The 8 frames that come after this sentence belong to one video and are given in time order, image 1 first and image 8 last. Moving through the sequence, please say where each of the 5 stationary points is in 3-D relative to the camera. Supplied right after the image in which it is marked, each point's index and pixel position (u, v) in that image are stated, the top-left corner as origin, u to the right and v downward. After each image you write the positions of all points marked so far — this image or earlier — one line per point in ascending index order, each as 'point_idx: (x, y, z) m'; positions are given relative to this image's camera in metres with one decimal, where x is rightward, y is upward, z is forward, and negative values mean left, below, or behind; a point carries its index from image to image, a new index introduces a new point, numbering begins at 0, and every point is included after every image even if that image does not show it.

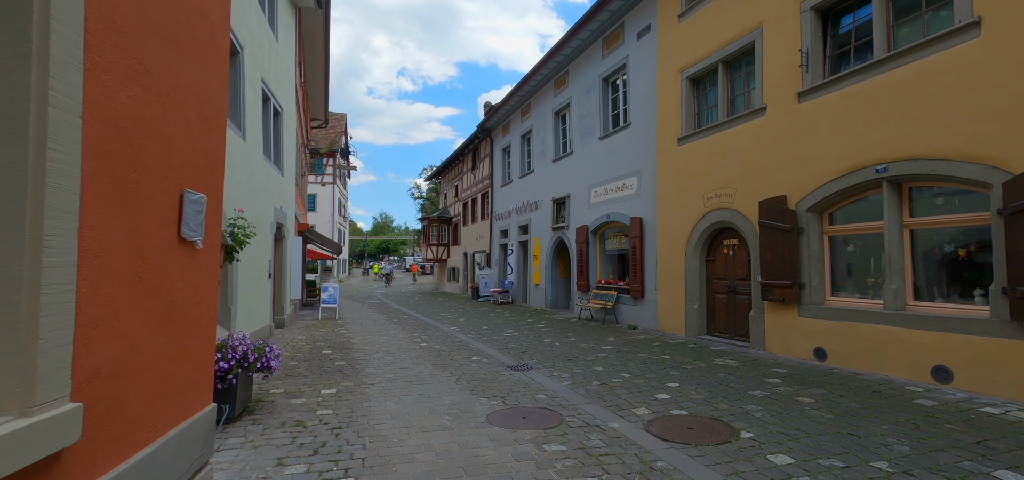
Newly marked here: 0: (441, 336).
0: (-1.6, -2.2, +10.7) m
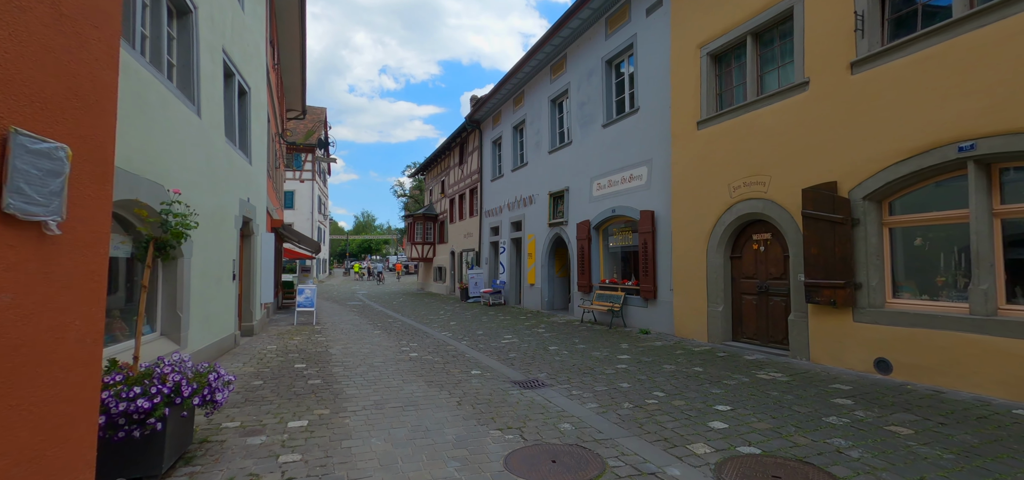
0: (-1.6, -2.1, +9.6) m
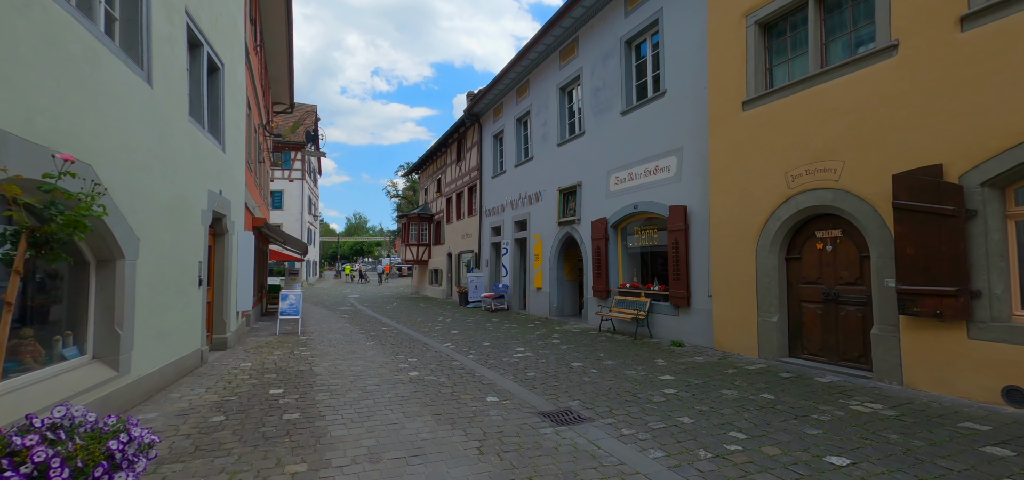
0: (-1.4, -2.1, +8.3) m
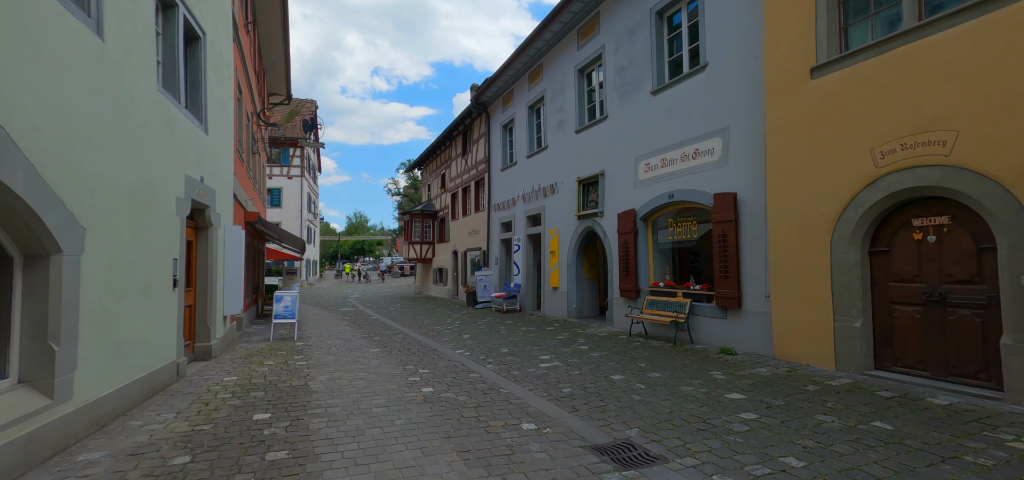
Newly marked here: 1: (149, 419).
0: (-1.0, -2.0, +7.3) m
1: (-3.5, -1.7, +4.6) m
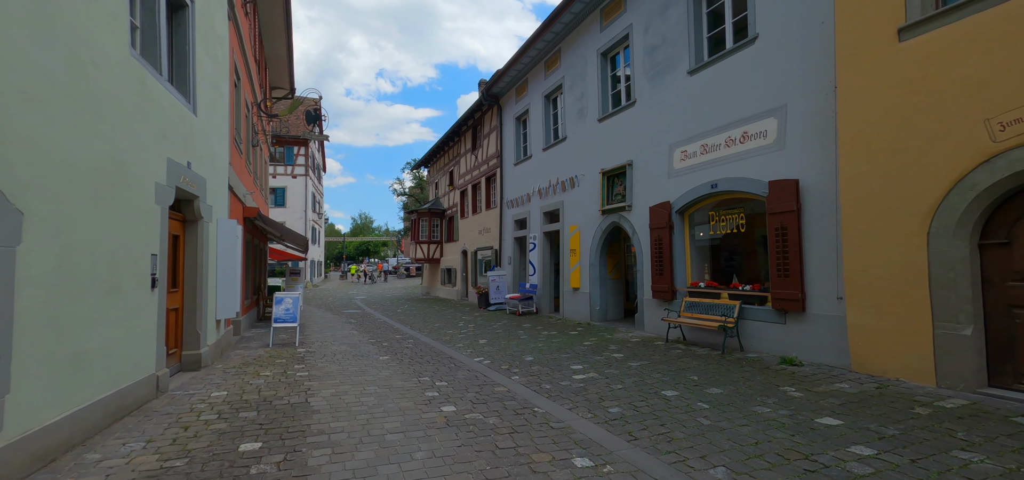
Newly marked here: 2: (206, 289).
0: (-0.6, -1.9, +6.4) m
1: (-3.2, -1.7, +3.7) m
2: (-4.6, -0.7, +7.2) m
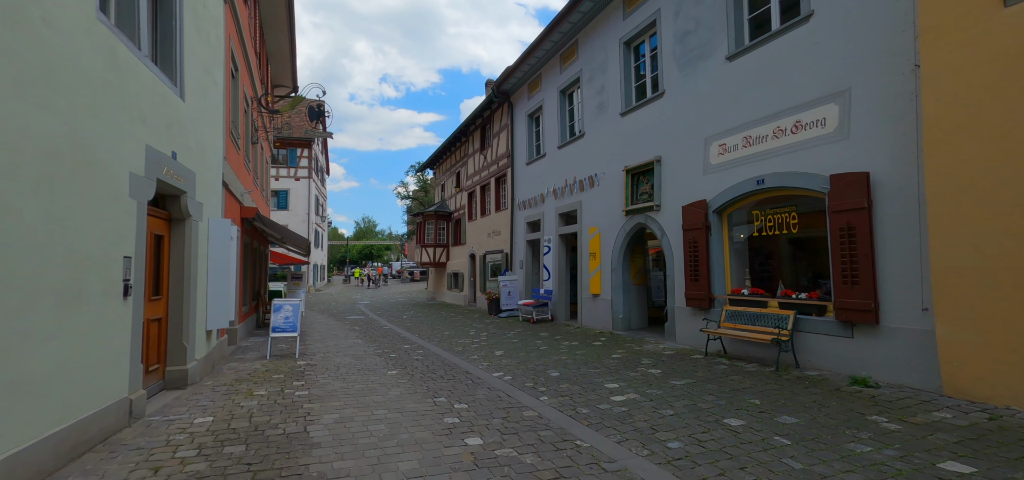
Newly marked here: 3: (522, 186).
0: (-0.3, -1.9, +5.6) m
1: (-2.9, -1.6, +2.9) m
2: (-4.3, -0.8, +6.4) m
3: (+0.3, +1.9, +16.2) m
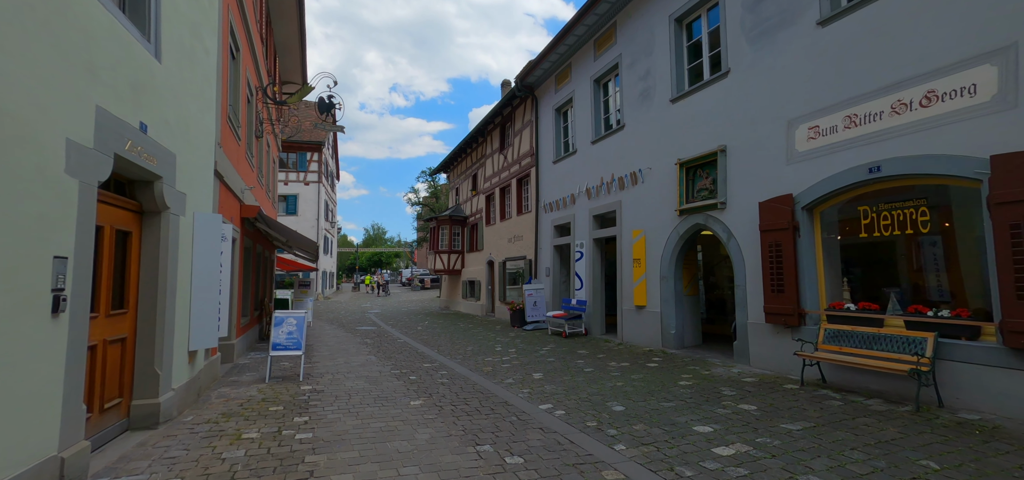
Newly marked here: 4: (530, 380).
0: (+0.3, -1.9, +4.2) m
1: (-2.3, -1.6, +1.6) m
2: (-3.7, -0.7, +5.1) m
3: (+1.1, +1.7, +14.9) m
4: (+0.3, -2.2, +7.3) m
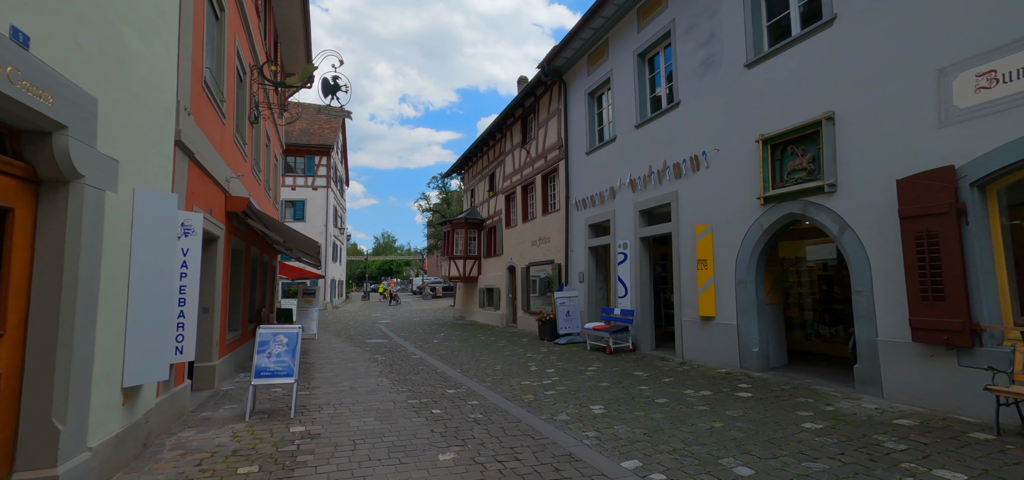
0: (+0.9, -1.7, +2.4) m
1: (-1.7, -1.4, -0.1) m
2: (-3.1, -0.6, +3.5) m
3: (+1.9, +1.7, +13.2) m
4: (+0.9, -2.1, +5.6) m
